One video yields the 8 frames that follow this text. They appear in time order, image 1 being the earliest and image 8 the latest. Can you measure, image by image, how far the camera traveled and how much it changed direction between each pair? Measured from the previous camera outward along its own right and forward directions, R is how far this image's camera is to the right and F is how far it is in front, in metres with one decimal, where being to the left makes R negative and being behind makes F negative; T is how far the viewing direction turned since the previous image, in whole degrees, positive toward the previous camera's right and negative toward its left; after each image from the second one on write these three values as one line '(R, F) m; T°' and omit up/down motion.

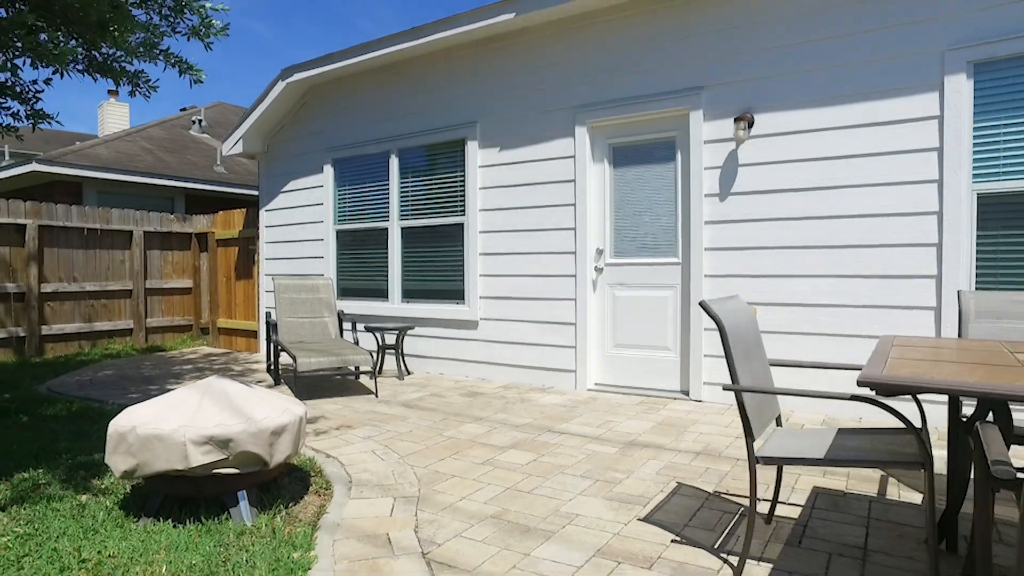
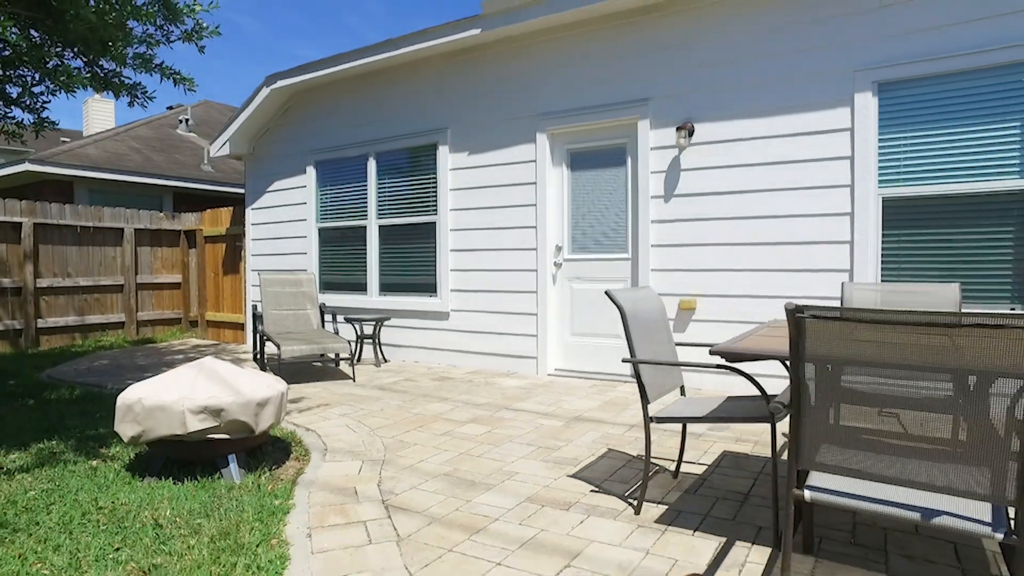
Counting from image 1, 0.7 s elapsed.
(+0.2, -0.4) m; +1°
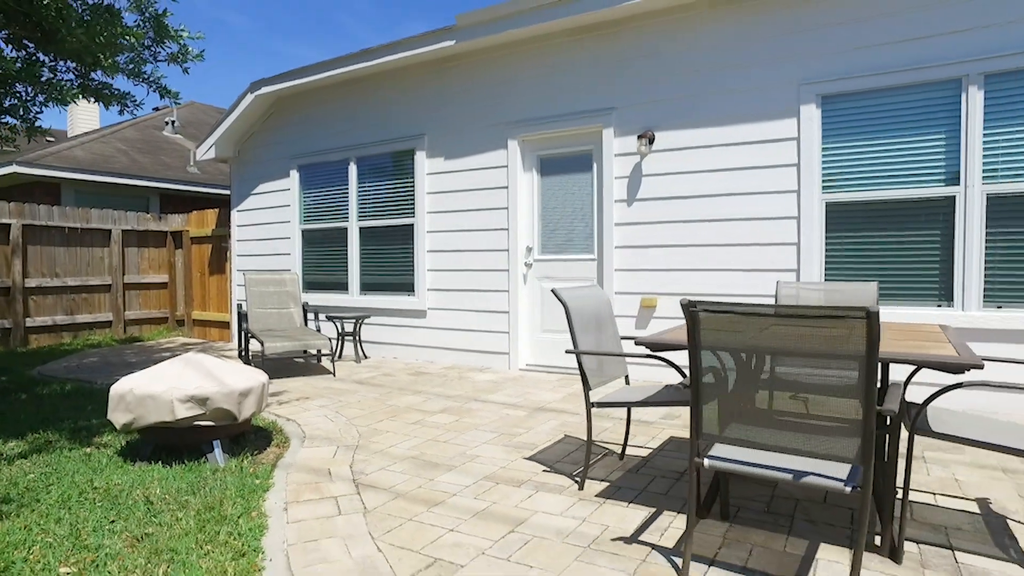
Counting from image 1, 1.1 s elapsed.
(+0.1, -0.3) m; +1°
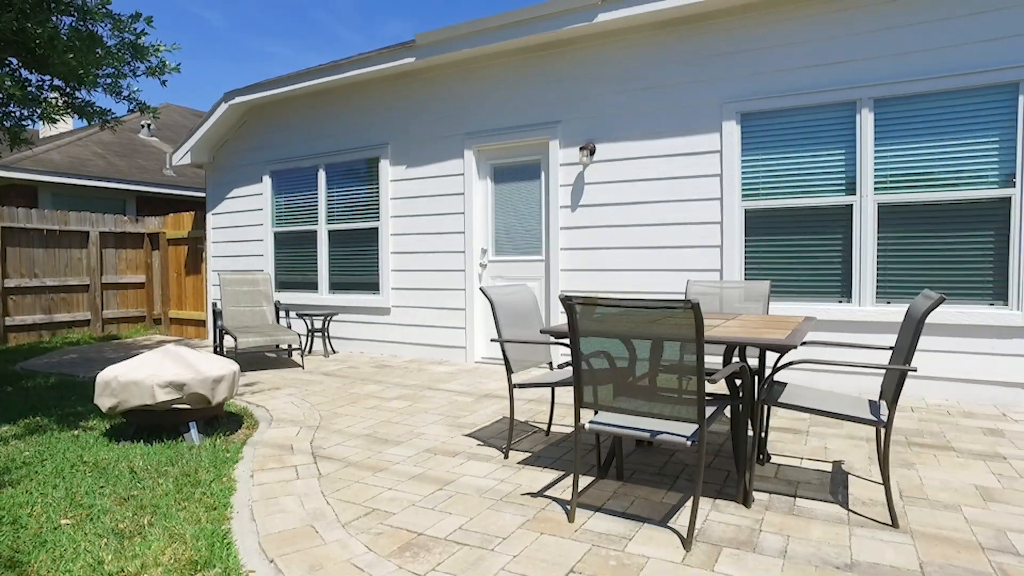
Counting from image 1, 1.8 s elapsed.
(+0.2, -0.5) m; +2°
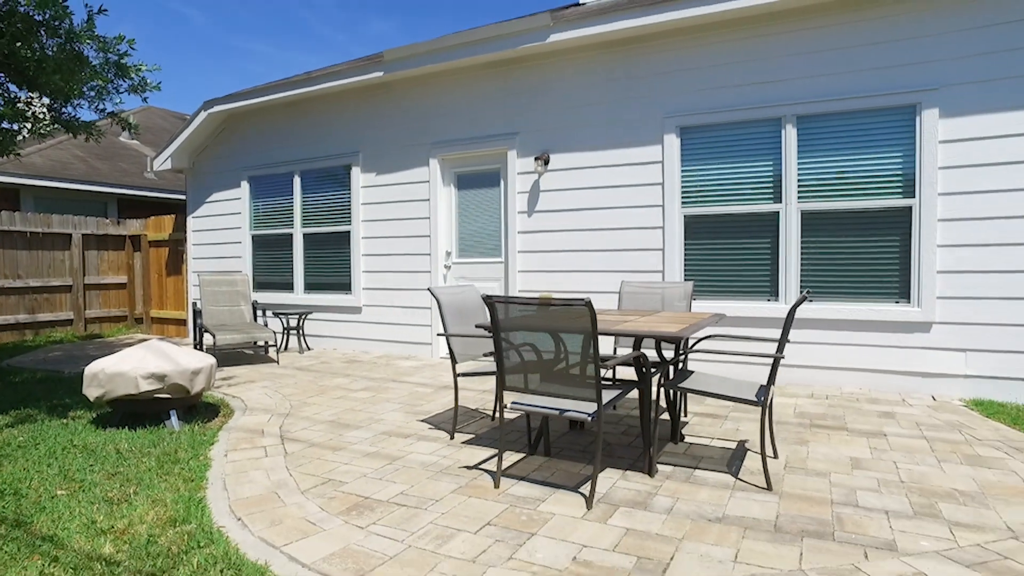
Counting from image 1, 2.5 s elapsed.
(+0.2, -0.4) m; +1°
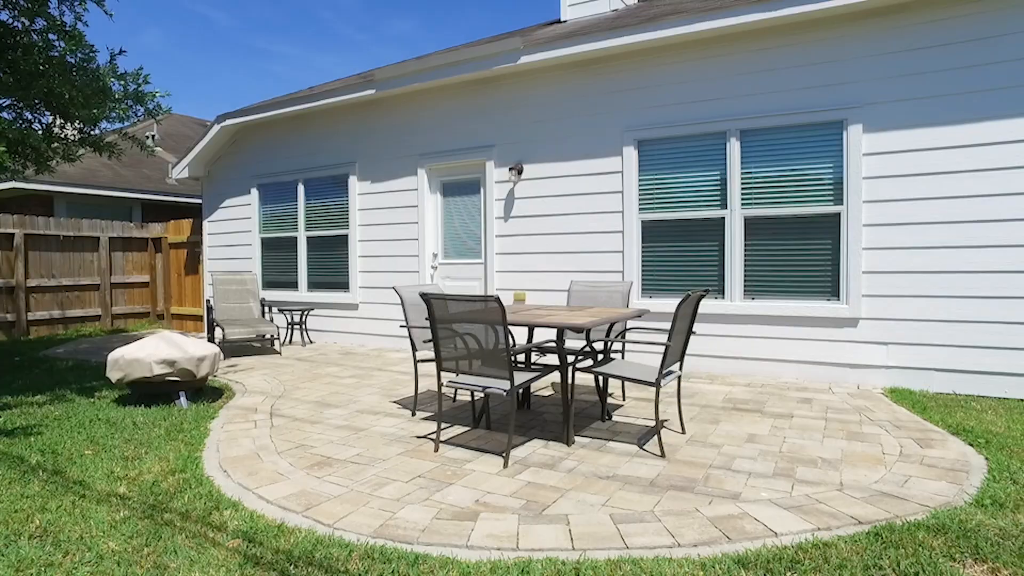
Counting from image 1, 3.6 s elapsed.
(+0.4, -0.6) m; -2°
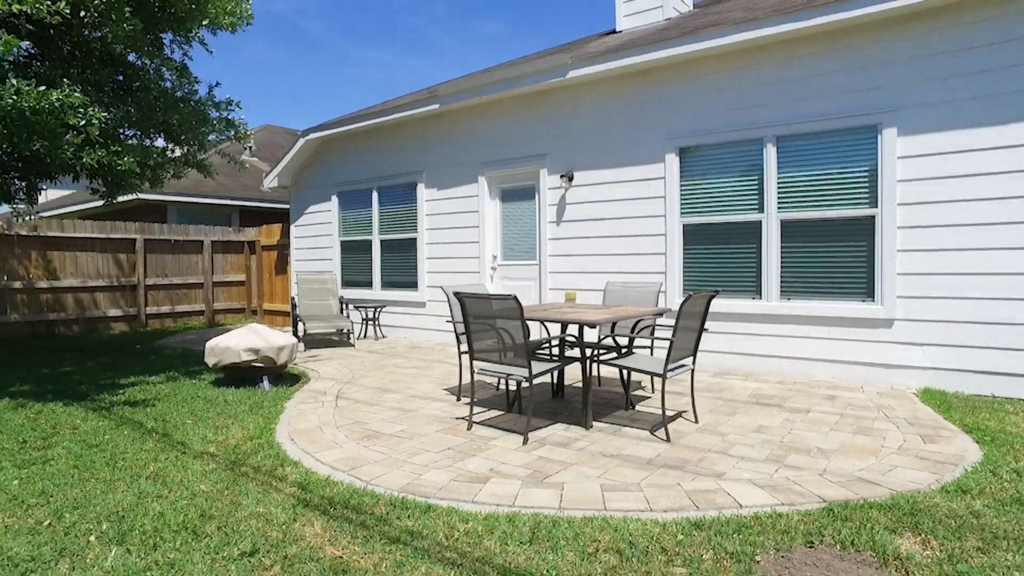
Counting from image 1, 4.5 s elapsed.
(+0.4, -0.5) m; -7°
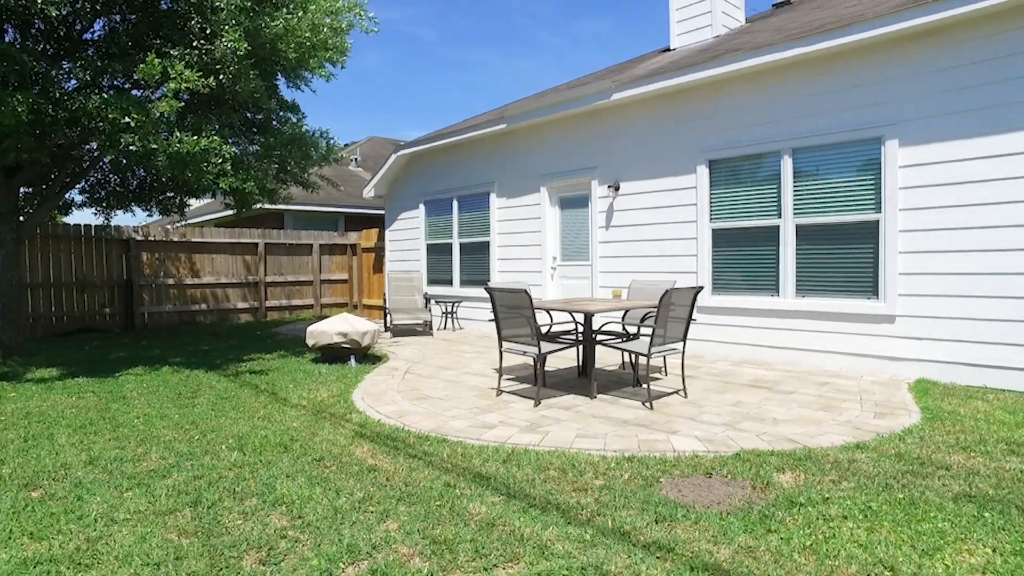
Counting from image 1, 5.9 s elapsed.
(+0.7, -1.0) m; -9°
